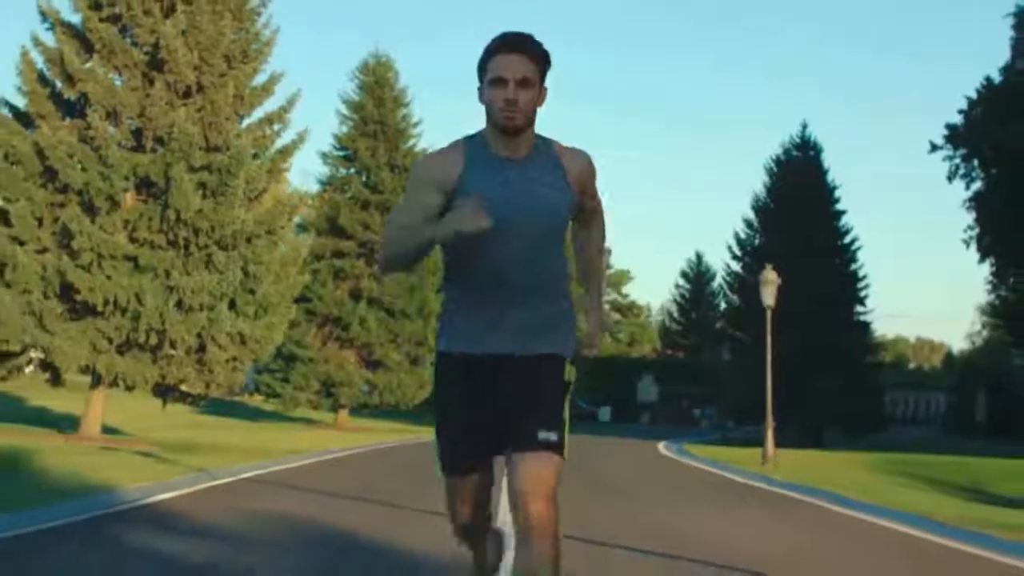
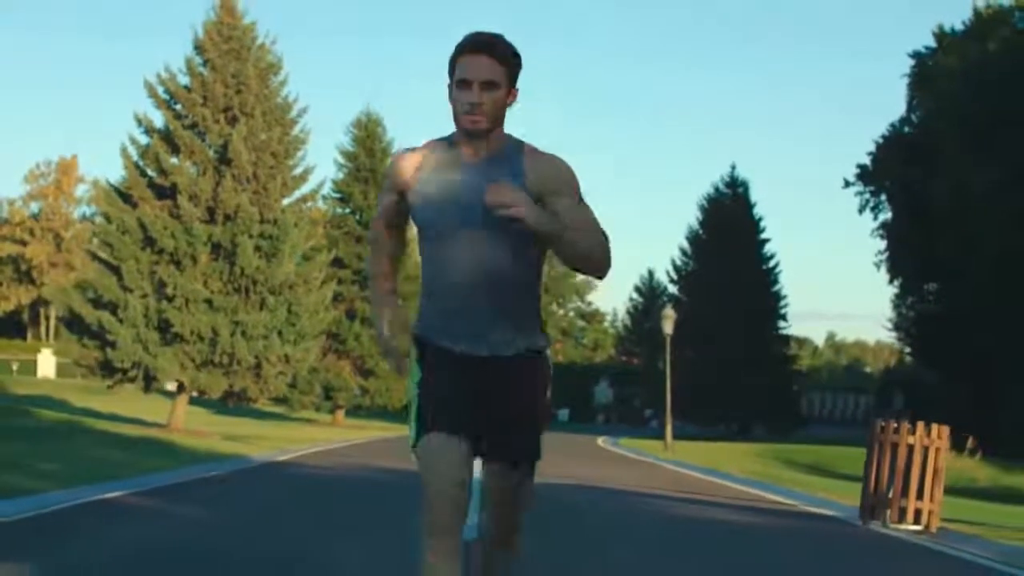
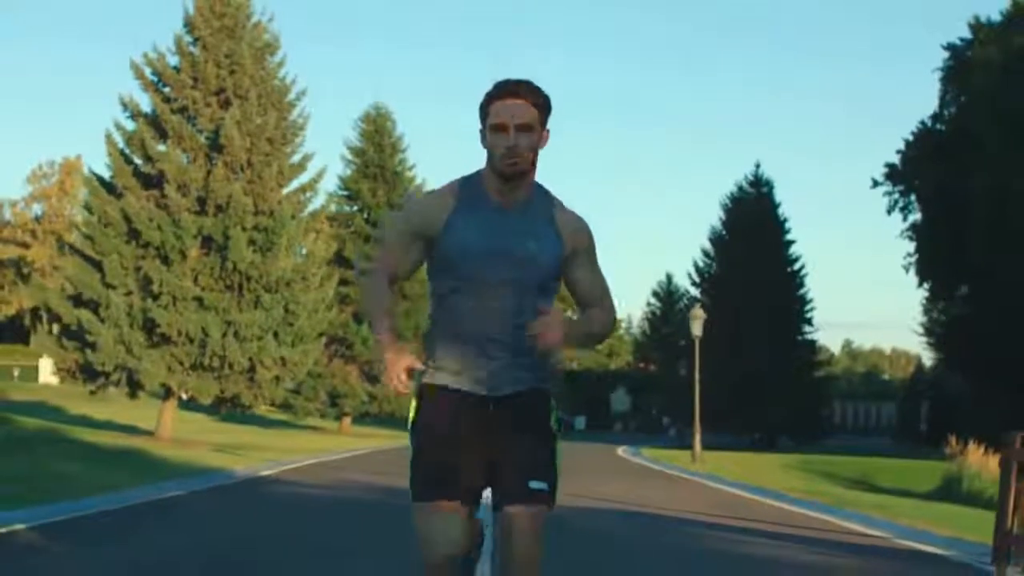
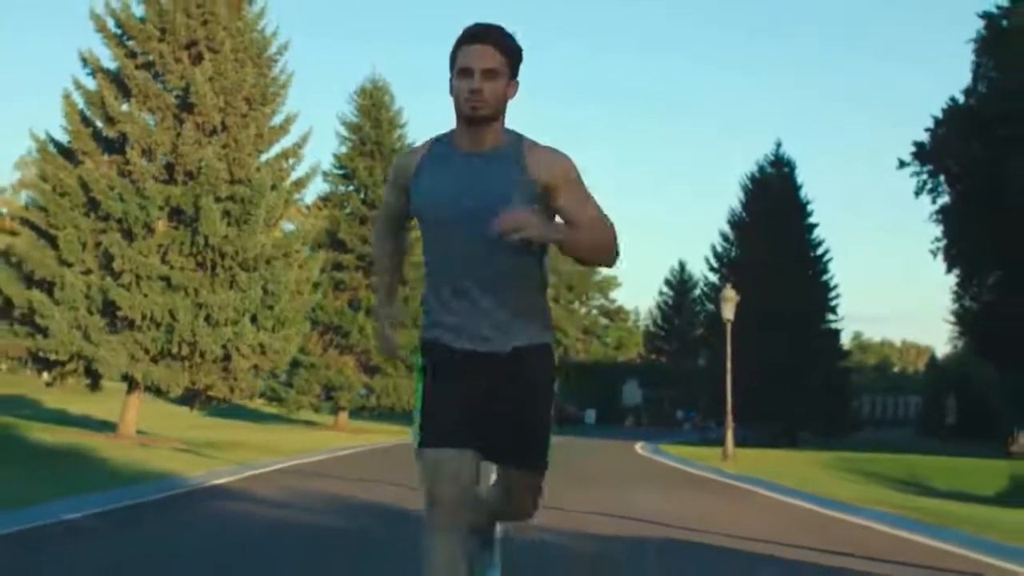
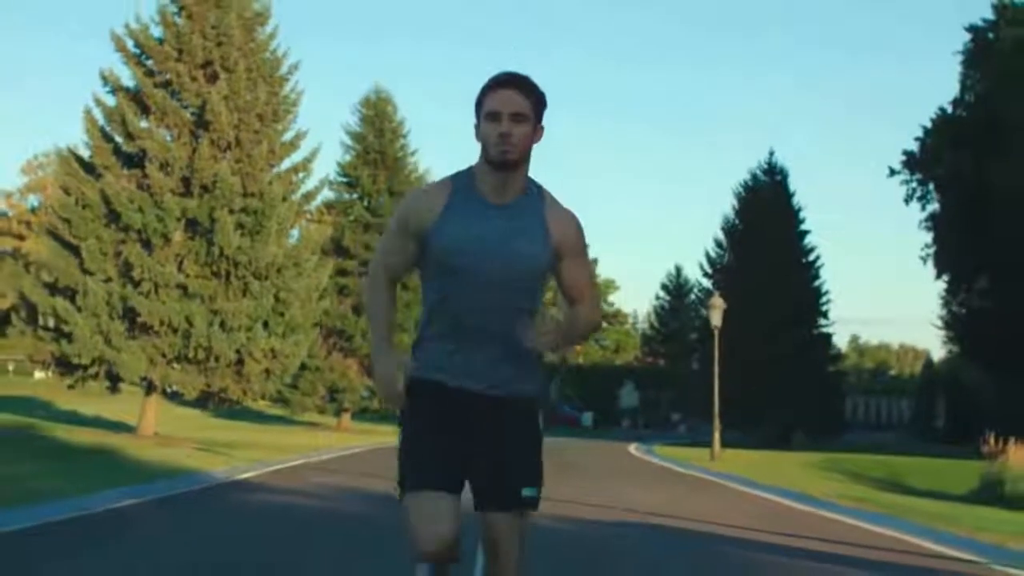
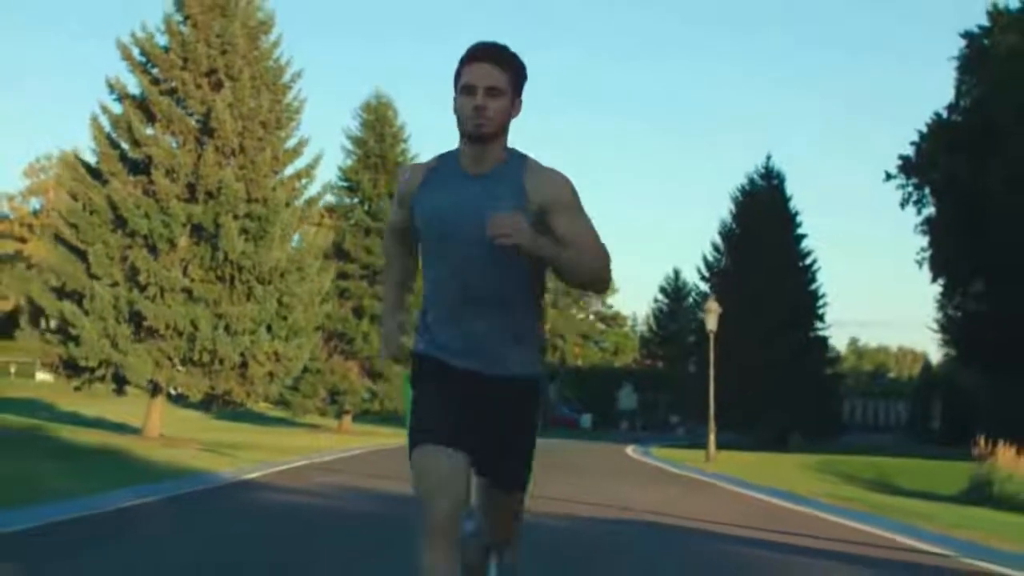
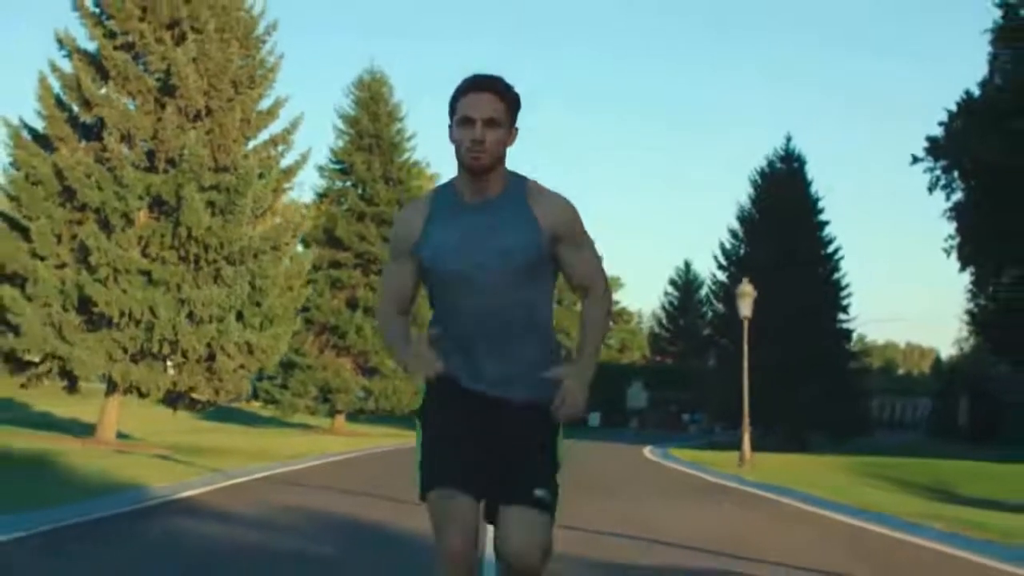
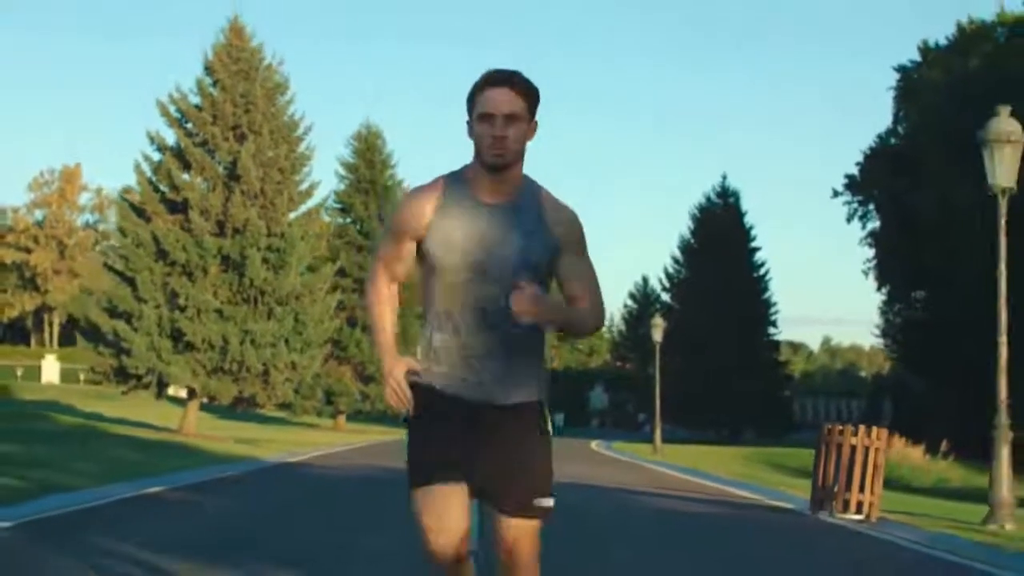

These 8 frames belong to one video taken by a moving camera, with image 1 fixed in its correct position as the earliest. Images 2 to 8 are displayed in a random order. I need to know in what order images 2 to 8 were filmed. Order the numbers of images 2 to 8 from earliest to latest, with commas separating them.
7, 4, 5, 6, 3, 2, 8
